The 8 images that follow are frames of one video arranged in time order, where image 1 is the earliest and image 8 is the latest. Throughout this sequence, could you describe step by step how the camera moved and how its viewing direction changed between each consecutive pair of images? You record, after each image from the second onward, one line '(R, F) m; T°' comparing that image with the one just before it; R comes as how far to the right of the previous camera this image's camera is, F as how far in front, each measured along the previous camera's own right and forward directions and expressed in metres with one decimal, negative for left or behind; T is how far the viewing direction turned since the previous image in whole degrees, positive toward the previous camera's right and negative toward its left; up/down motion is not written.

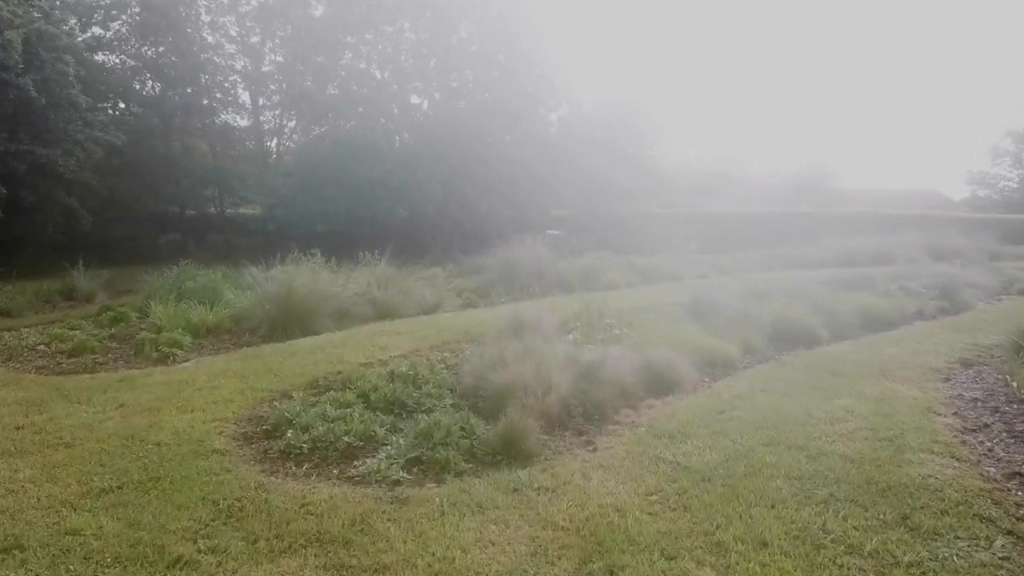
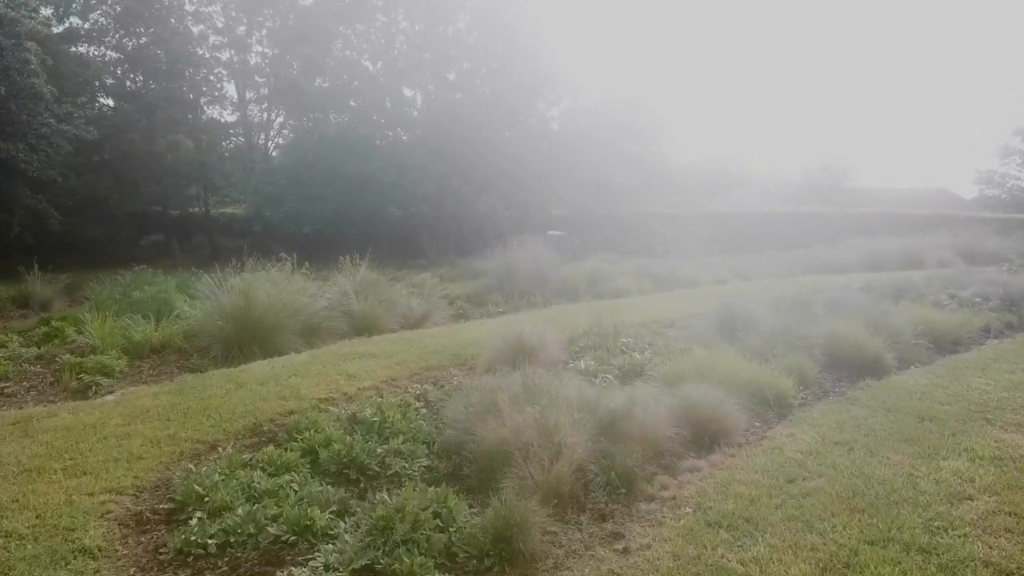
(0.0, +1.3) m; 0°
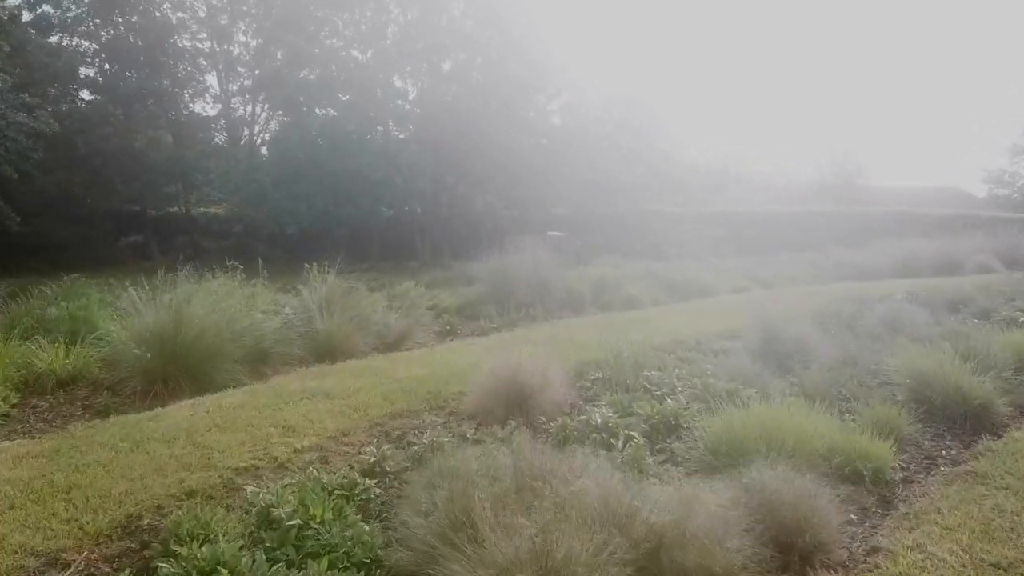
(0.0, +1.5) m; 0°
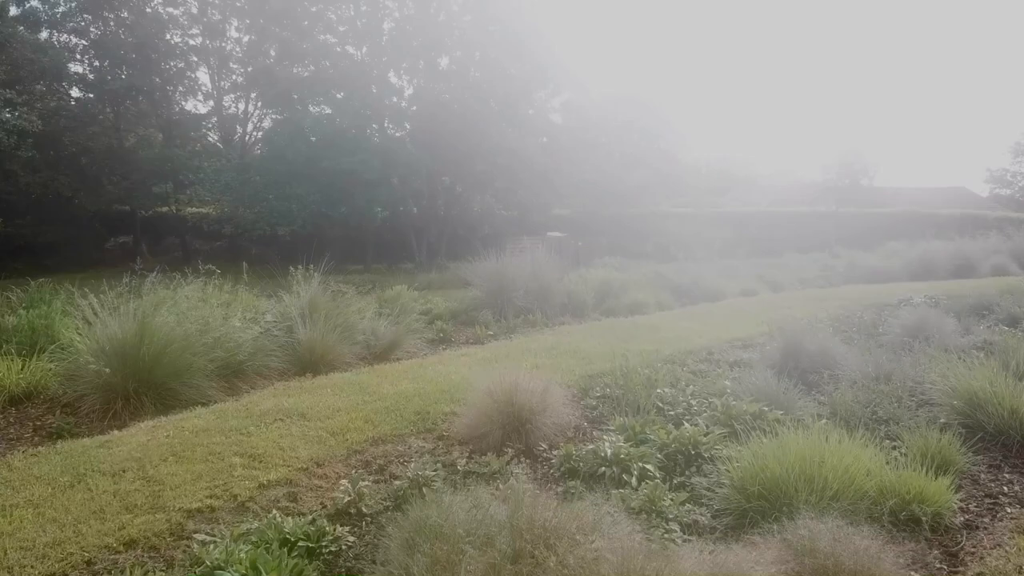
(0.0, +0.5) m; 0°
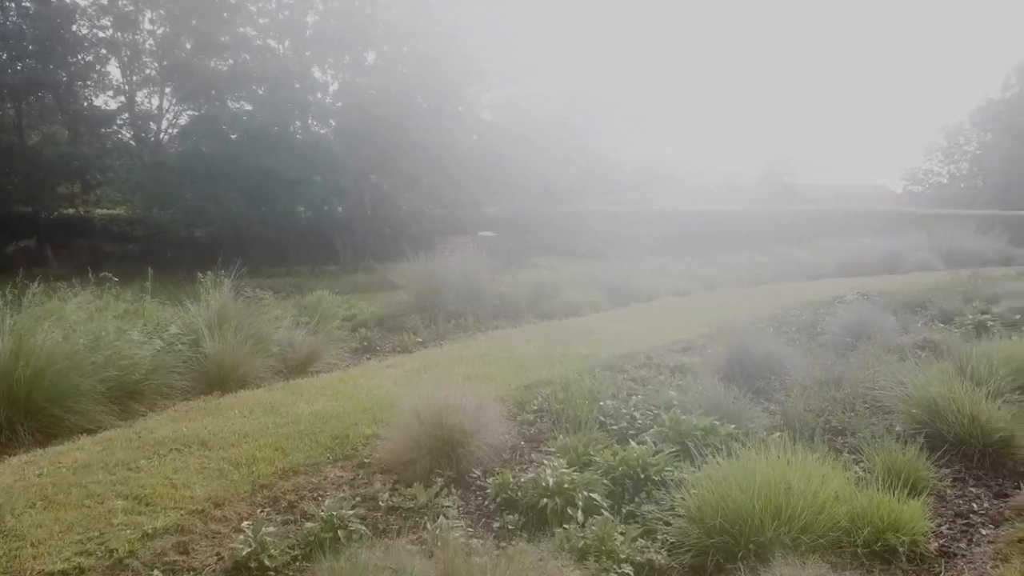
(0.0, +0.4) m; +5°
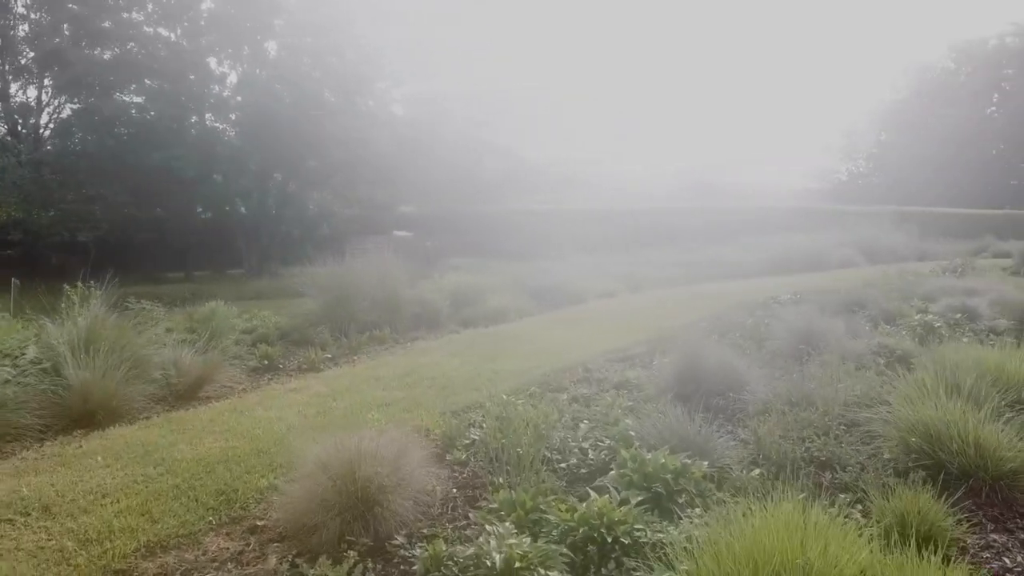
(-0.1, +0.7) m; +6°
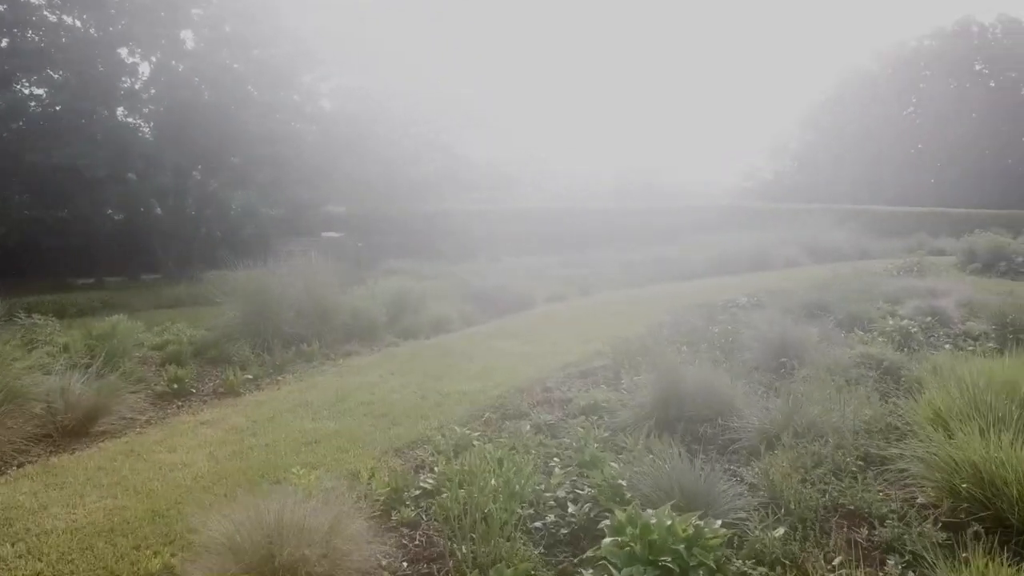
(-0.1, +0.7) m; +5°
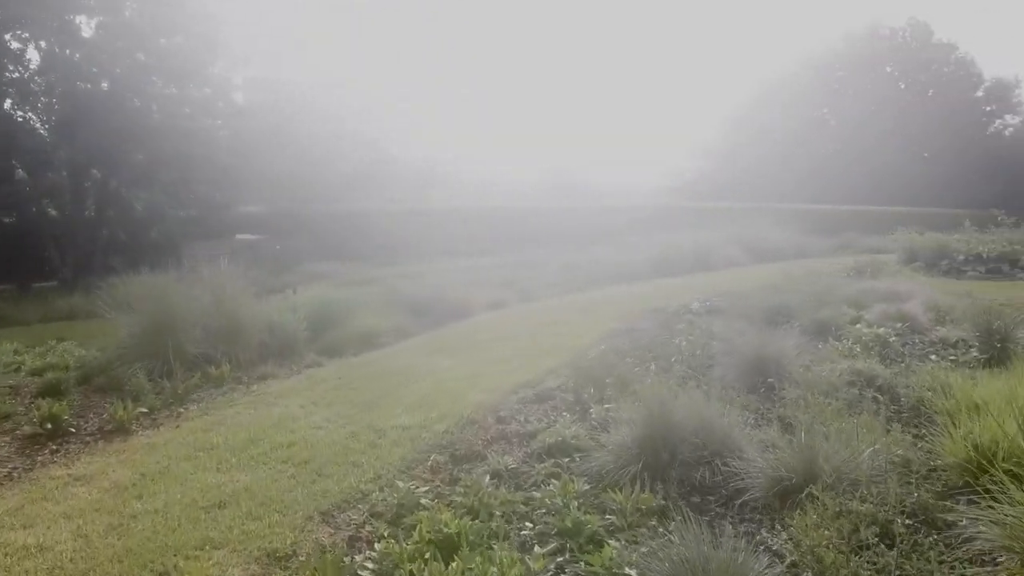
(-0.1, +0.8) m; +5°
